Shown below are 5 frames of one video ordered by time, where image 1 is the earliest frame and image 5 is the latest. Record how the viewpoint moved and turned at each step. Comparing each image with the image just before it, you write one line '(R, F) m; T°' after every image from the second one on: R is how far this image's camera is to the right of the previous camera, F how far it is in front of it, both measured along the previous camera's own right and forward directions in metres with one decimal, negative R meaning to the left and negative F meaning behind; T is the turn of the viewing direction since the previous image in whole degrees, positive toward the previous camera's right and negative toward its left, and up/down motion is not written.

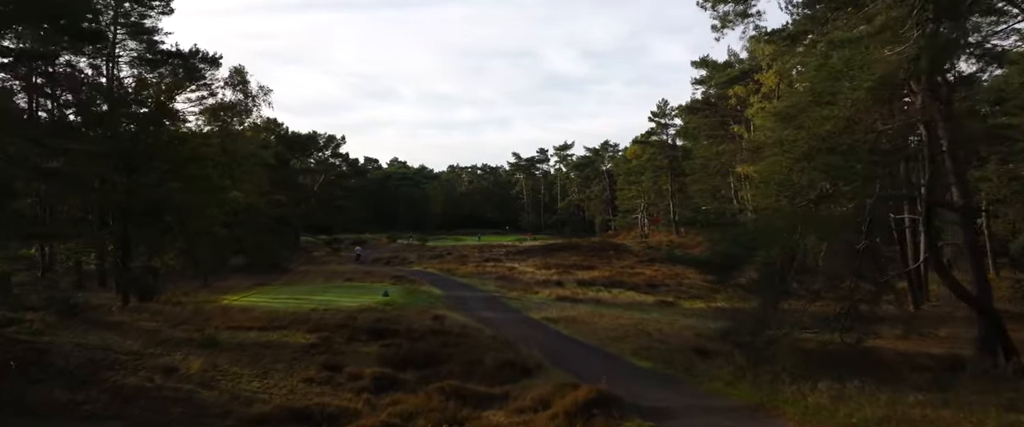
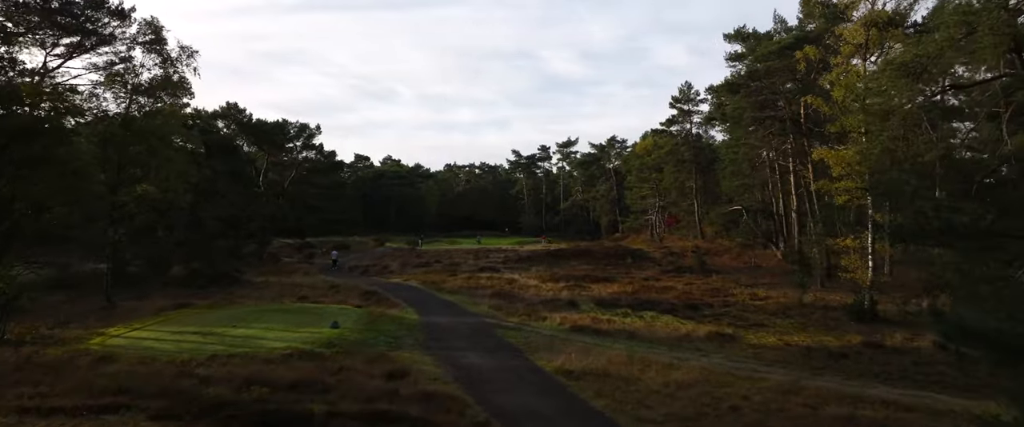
(0.0, +7.6) m; 0°
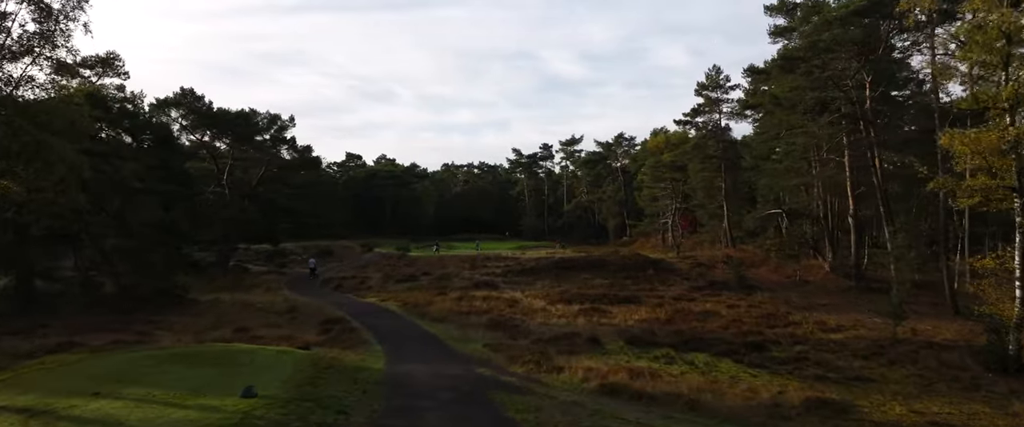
(-0.1, +6.5) m; 0°
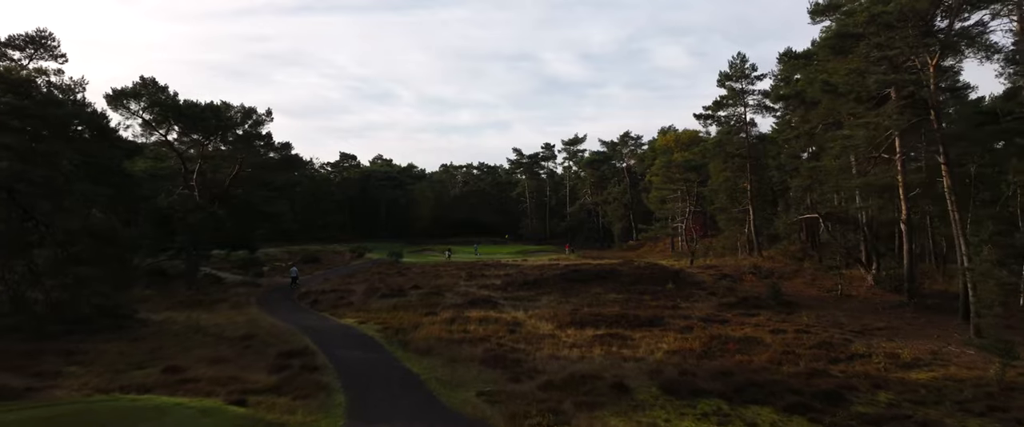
(-0.1, +4.4) m; 0°
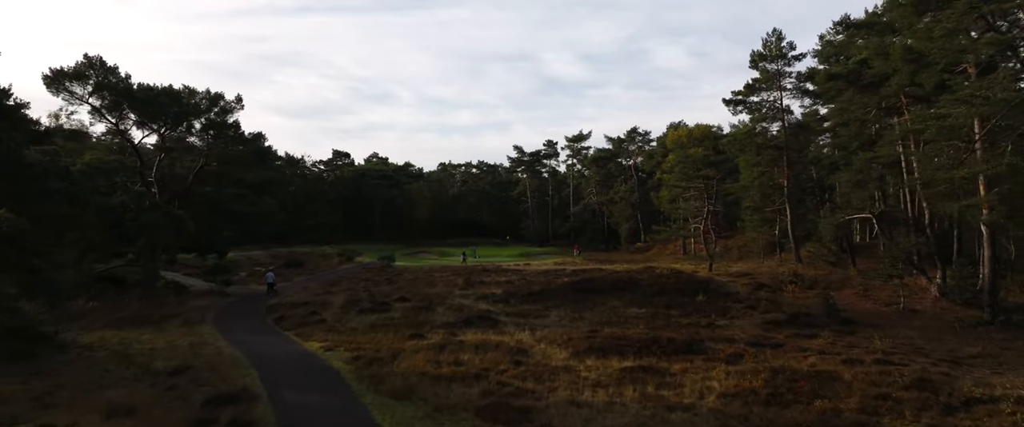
(-0.1, +4.8) m; 0°
